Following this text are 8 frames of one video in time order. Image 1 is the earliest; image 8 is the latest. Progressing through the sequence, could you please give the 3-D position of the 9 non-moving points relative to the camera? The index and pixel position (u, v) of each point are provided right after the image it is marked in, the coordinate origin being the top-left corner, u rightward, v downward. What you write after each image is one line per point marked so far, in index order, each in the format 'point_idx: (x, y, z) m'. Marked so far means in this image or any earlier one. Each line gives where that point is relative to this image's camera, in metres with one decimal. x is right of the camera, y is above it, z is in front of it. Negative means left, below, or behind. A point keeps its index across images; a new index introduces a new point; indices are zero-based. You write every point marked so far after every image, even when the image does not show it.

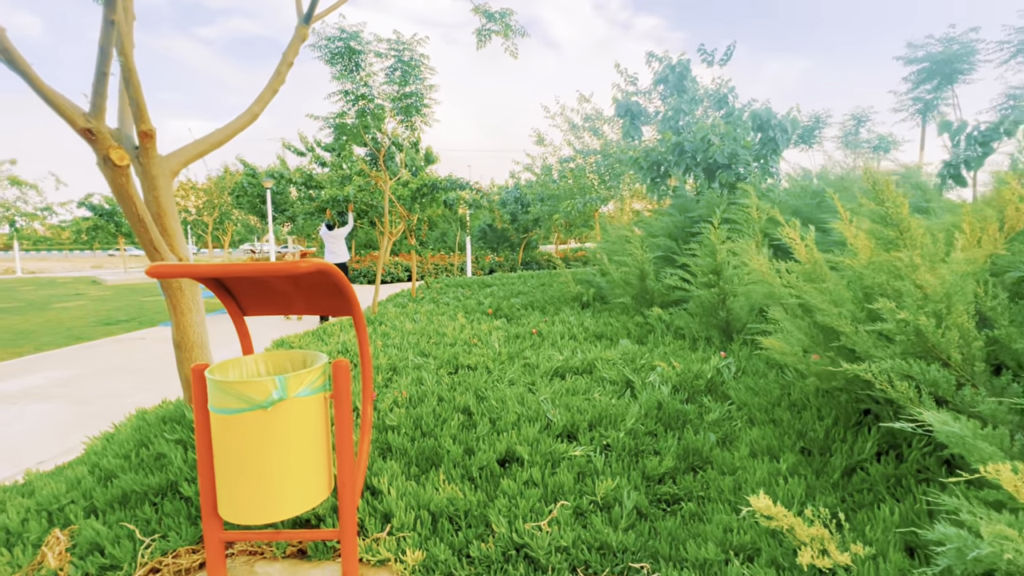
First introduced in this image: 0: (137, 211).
0: (-1.8, +0.4, +2.2) m
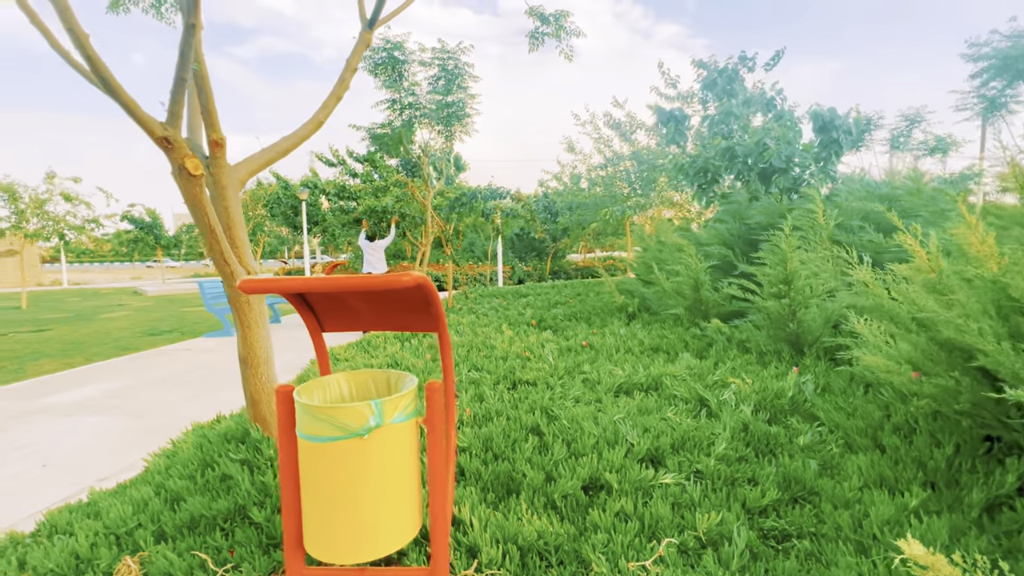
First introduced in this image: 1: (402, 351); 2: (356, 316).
0: (-1.4, +0.3, +2.1) m
1: (-1.1, -0.6, +4.8) m
2: (-0.6, -0.1, +1.8) m
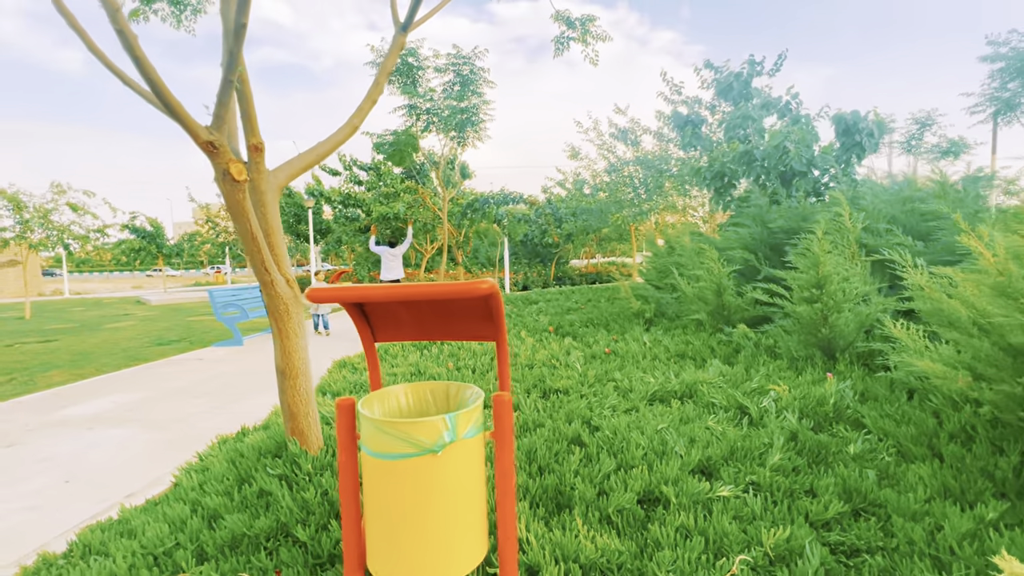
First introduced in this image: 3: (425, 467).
0: (-1.1, +0.3, +2.1) m
1: (-0.9, -0.7, +4.7) m
2: (-0.4, -0.1, +1.8) m
3: (-0.3, -0.5, +1.4) m
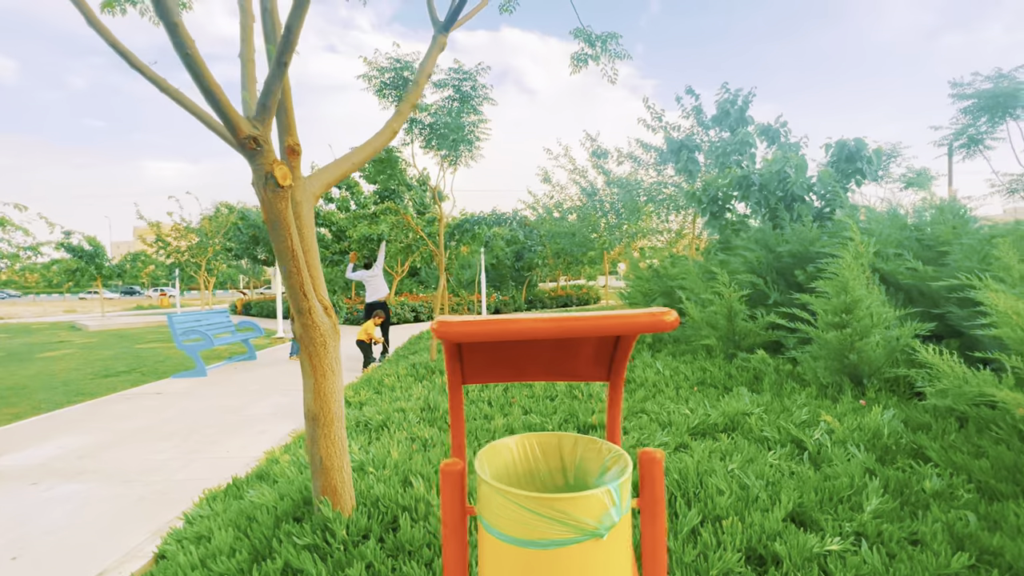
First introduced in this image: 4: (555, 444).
0: (-0.8, +0.2, +1.7) m
1: (-0.8, -1.0, +4.3) m
2: (0.0, -0.2, +1.4) m
3: (+0.2, -0.6, +1.0) m
4: (+0.1, -0.5, +1.4) m
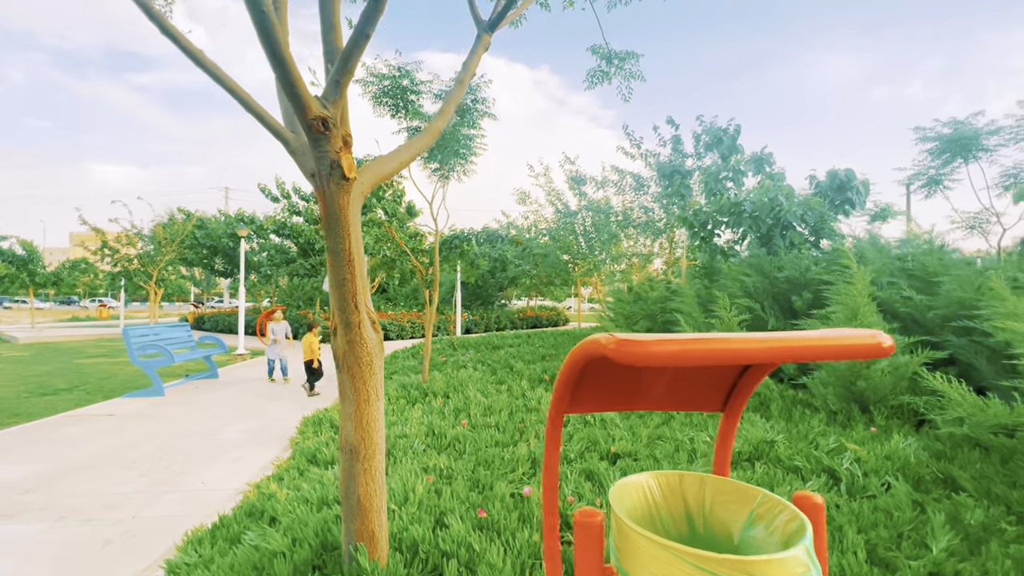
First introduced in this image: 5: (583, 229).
0: (-0.5, +0.1, +1.5) m
1: (-0.7, -1.1, +4.0) m
2: (+0.3, -0.3, +1.3) m
3: (+0.5, -0.6, +0.9) m
4: (+0.4, -0.5, +1.2) m
5: (+2.4, +2.1, +16.1) m
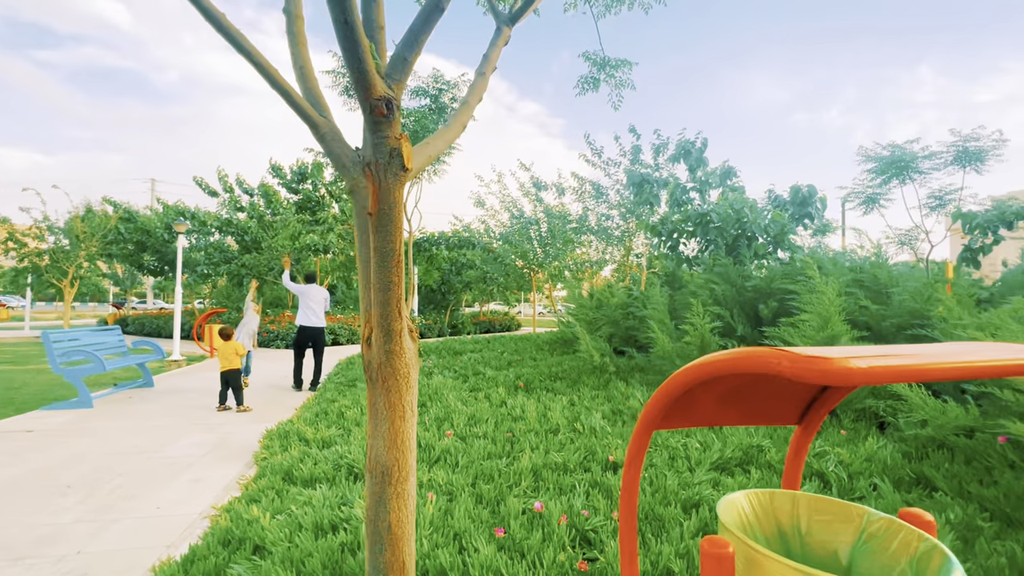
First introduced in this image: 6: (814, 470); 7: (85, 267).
0: (-0.3, +0.1, +1.3) m
1: (-0.8, -1.1, +3.8) m
2: (+0.5, -0.3, +1.2) m
3: (+0.7, -0.6, +0.8) m
4: (+0.6, -0.5, +1.1) m
5: (+1.0, +1.9, +16.2) m
6: (+2.0, -1.2, +3.0) m
7: (-17.1, +0.9, +18.8) m
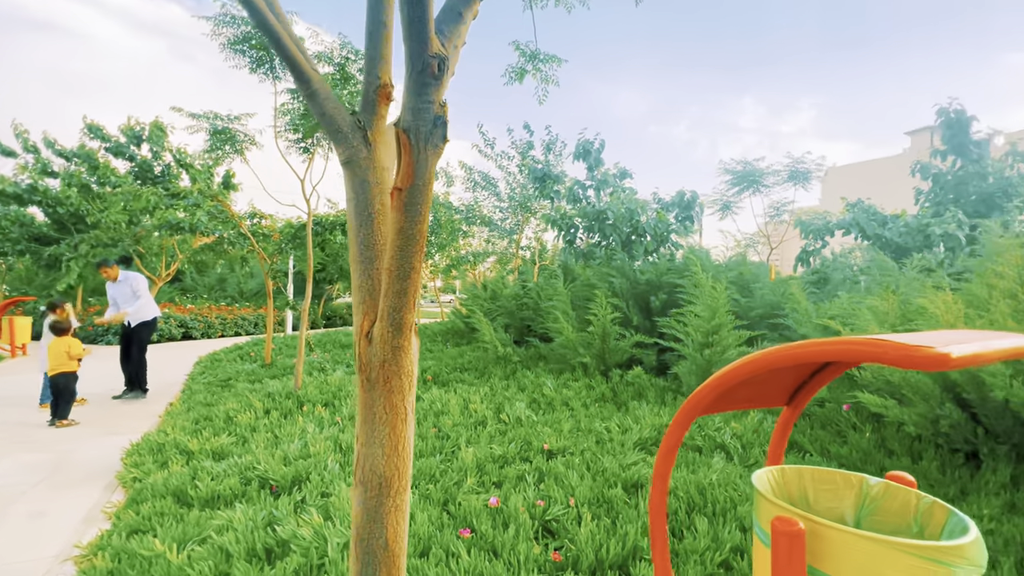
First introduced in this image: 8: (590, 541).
0: (-0.2, +0.1, +1.2) m
1: (-1.4, -1.0, +3.4) m
2: (+0.6, -0.3, +1.3) m
3: (+0.9, -0.6, +1.0) m
4: (+0.7, -0.5, +1.2) m
5: (-2.9, +2.2, +15.8) m
6: (+1.5, -1.1, +3.5) m
7: (-21.0, +1.5, +13.6) m
8: (+0.3, -1.1, +2.0) m
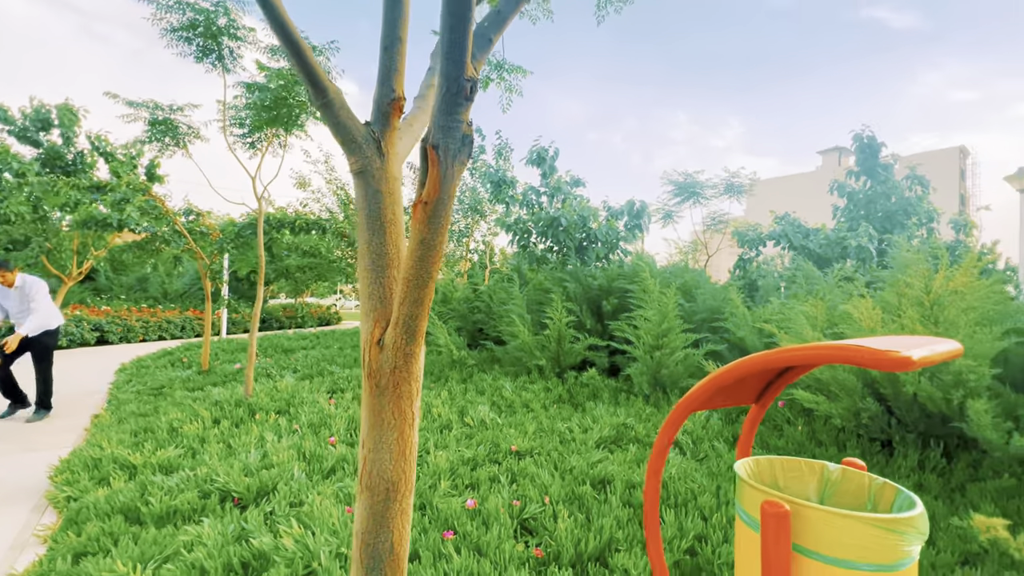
0: (-0.2, +0.1, +1.2) m
1: (-1.6, -1.1, +3.3) m
2: (+0.6, -0.3, +1.4) m
3: (+1.0, -0.7, +1.1) m
4: (+0.8, -0.5, +1.4) m
5: (-4.6, +2.2, +15.5) m
6: (+1.2, -1.2, +3.7) m
7: (-22.3, +1.6, +11.0) m
8: (+0.3, -1.1, +2.1) m
